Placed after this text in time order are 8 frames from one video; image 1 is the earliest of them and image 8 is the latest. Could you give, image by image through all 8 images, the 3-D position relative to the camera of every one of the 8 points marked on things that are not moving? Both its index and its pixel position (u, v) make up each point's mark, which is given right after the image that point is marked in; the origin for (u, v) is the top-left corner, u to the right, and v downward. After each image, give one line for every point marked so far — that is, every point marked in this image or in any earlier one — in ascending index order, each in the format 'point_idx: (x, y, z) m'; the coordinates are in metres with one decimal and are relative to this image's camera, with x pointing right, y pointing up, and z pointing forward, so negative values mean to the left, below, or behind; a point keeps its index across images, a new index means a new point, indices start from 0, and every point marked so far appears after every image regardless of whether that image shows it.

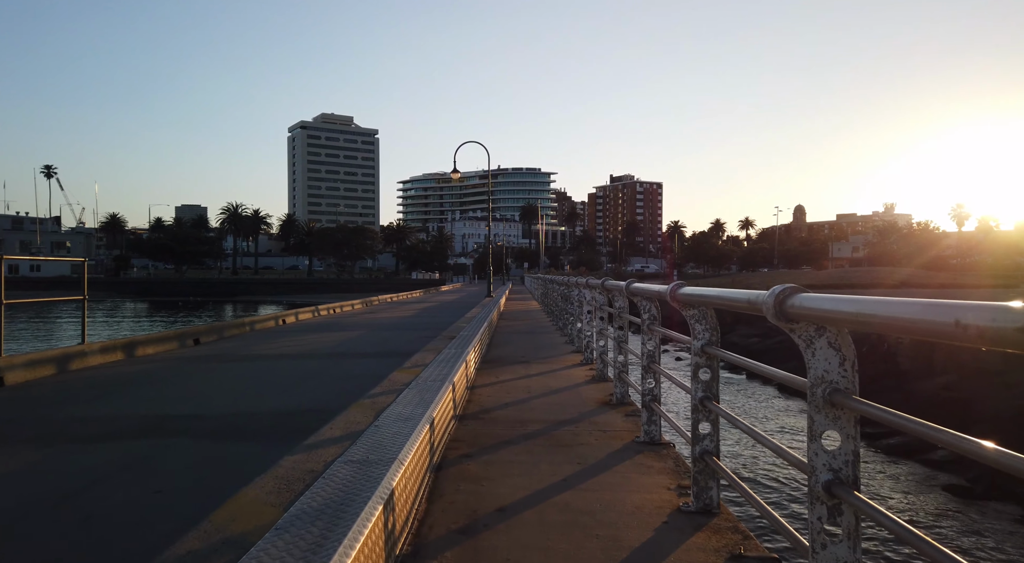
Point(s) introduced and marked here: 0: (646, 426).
0: (+1.0, -1.1, +4.9) m
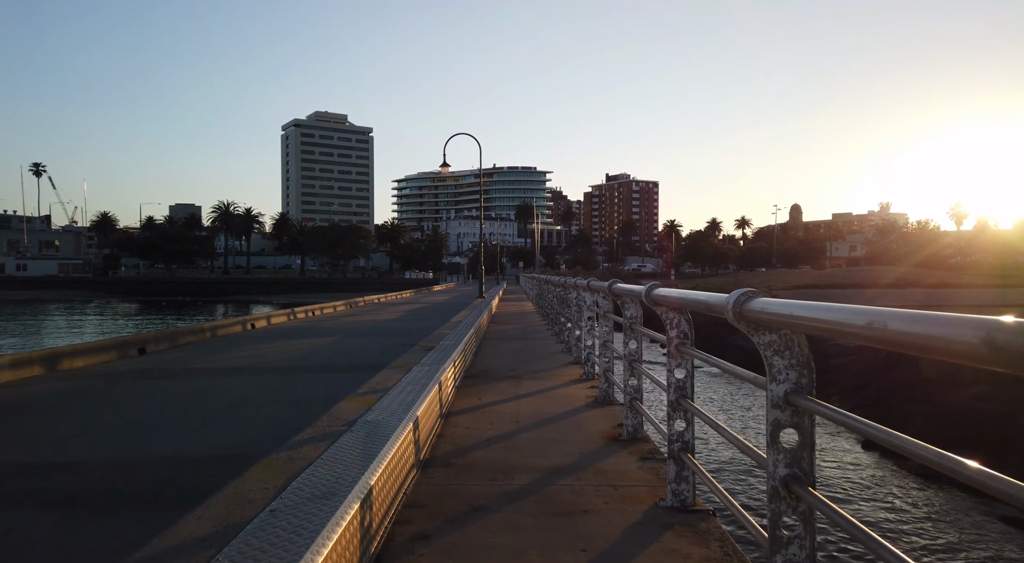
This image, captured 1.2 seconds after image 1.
0: (+0.9, -1.1, +3.6) m
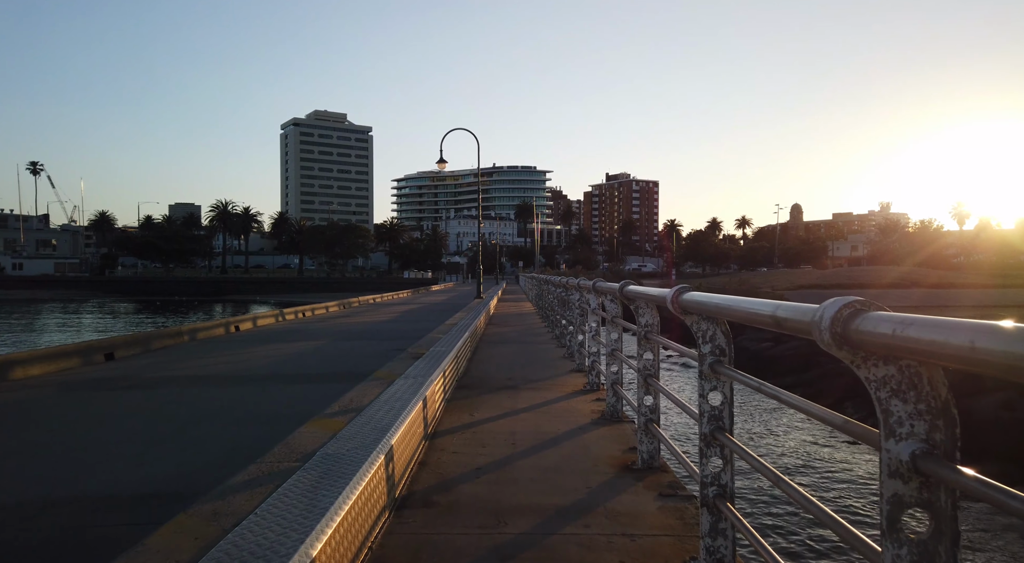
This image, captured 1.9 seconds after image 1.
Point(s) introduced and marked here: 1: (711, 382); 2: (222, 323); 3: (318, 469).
0: (+0.9, -1.1, +2.8) m
1: (+0.9, -0.5, +2.9) m
2: (-6.0, -0.8, +13.2) m
3: (-0.9, -0.9, +3.1) m
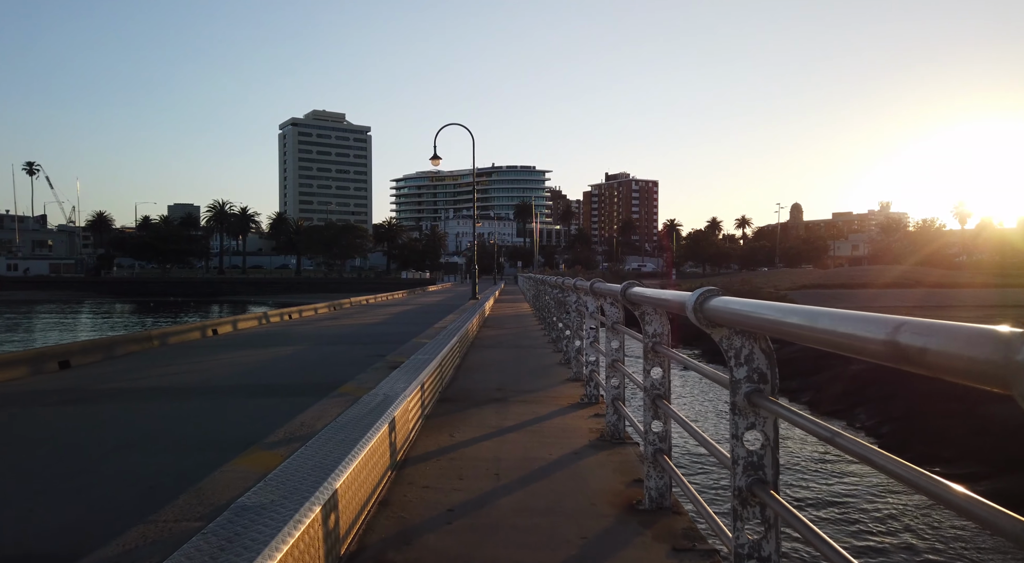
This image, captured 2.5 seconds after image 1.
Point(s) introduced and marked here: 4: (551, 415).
0: (+0.8, -1.1, +2.1) m
1: (+0.8, -0.5, +2.2) m
2: (-6.1, -0.9, +12.4) m
3: (-1.0, -0.9, +2.3) m
4: (+0.4, -1.2, +5.9) m
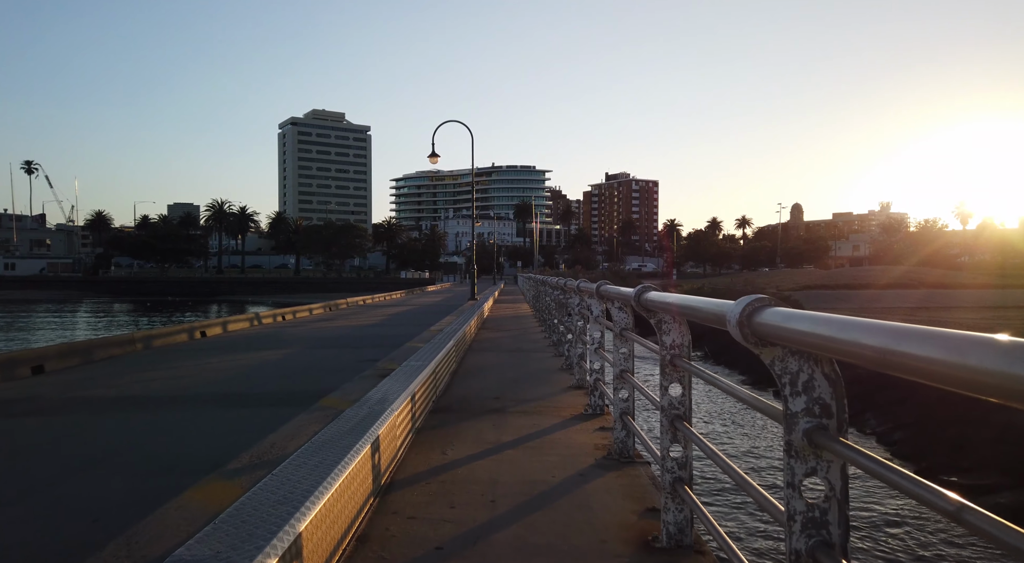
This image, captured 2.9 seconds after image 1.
0: (+0.7, -1.2, +1.6) m
1: (+0.8, -0.5, +1.7) m
2: (-6.1, -0.9, +12.0) m
3: (-1.1, -0.9, +1.9) m
4: (+0.3, -1.2, +5.4) m
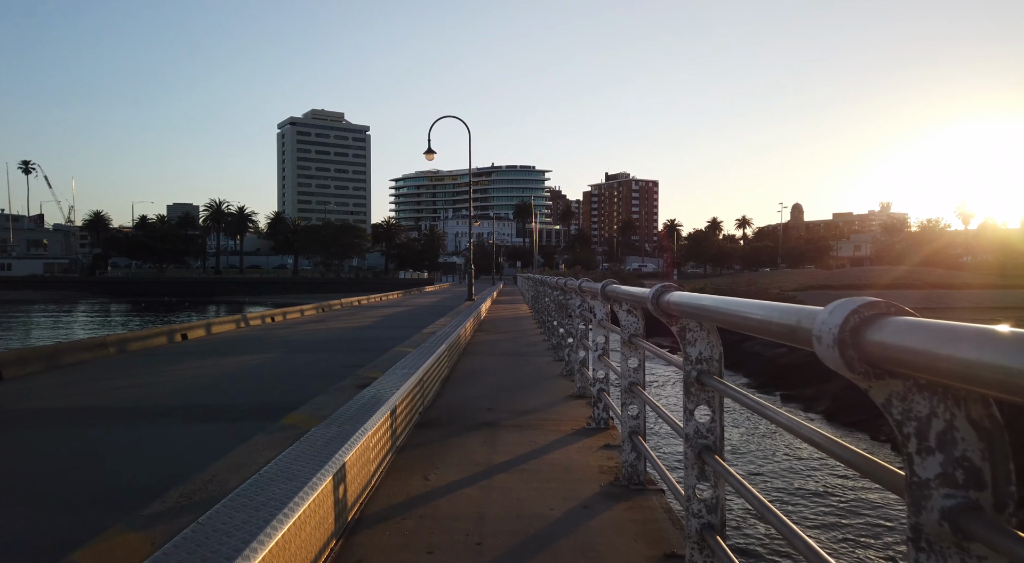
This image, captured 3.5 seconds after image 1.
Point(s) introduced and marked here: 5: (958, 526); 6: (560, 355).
0: (+0.7, -1.2, +1.0) m
1: (+0.7, -0.5, +1.1) m
2: (-6.1, -0.9, +11.4) m
3: (-1.1, -0.9, +1.3) m
4: (+0.3, -1.2, +4.8) m
5: (+0.7, -0.4, +1.1) m
6: (+0.7, -1.1, +9.8) m
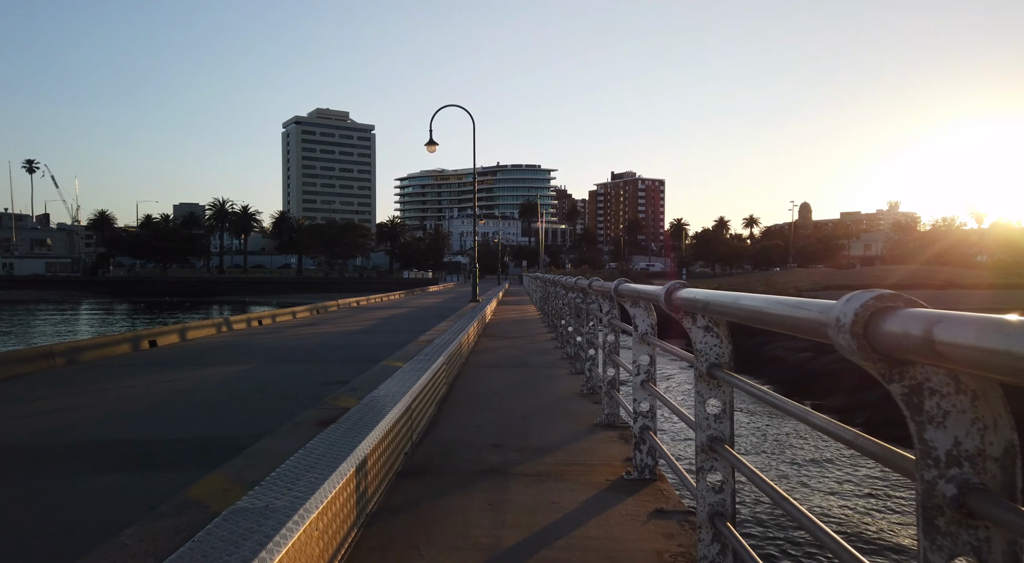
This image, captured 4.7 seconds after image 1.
0: (+0.8, -1.2, -0.3) m
1: (+0.8, -0.5, -0.2) m
2: (-6.0, -0.9, +10.1) m
3: (-1.0, -0.9, 0.0) m
4: (+0.4, -1.2, +3.5) m
5: (+0.8, -0.4, -0.3) m
6: (+0.9, -1.1, +8.5) m
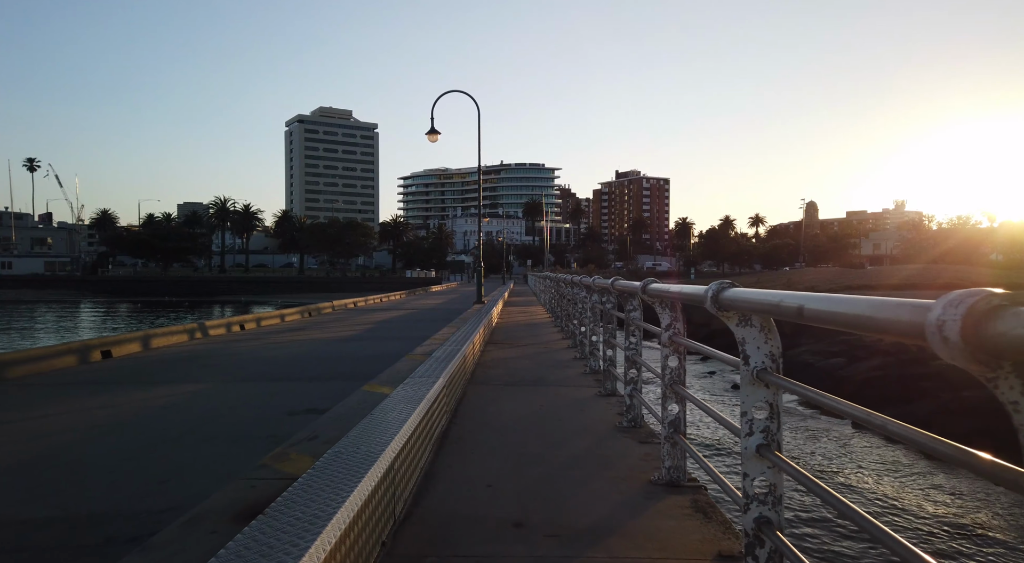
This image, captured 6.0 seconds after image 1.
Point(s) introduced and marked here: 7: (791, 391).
0: (+0.9, -1.2, -1.8) m
1: (+0.9, -0.5, -1.7) m
2: (-5.8, -0.9, +8.7) m
3: (-0.9, -0.9, -1.5) m
4: (+0.5, -1.3, +2.0) m
5: (+0.9, -0.4, -1.8) m
6: (+1.0, -1.1, +7.0) m
7: (+1.0, -0.3, +2.4) m
